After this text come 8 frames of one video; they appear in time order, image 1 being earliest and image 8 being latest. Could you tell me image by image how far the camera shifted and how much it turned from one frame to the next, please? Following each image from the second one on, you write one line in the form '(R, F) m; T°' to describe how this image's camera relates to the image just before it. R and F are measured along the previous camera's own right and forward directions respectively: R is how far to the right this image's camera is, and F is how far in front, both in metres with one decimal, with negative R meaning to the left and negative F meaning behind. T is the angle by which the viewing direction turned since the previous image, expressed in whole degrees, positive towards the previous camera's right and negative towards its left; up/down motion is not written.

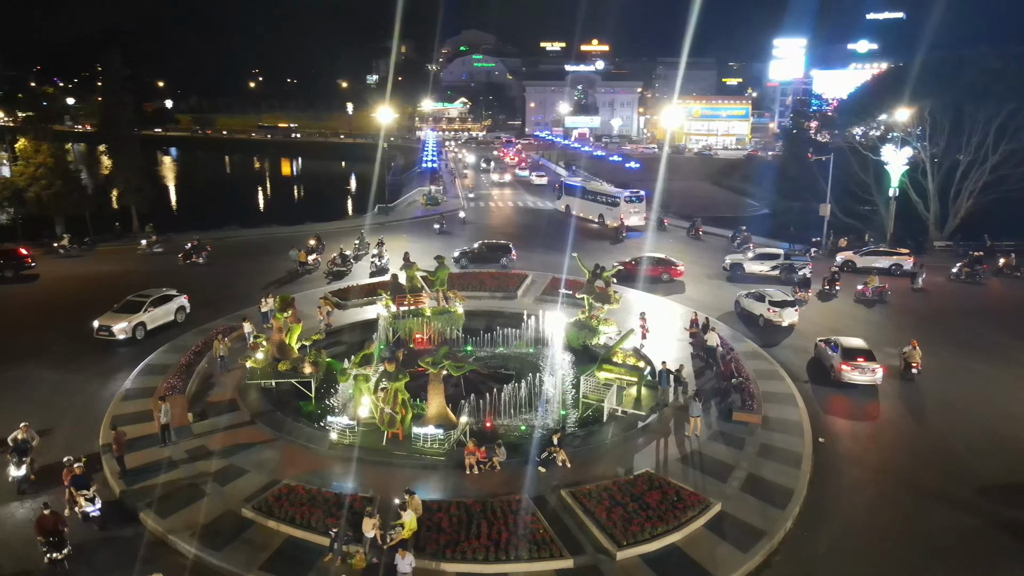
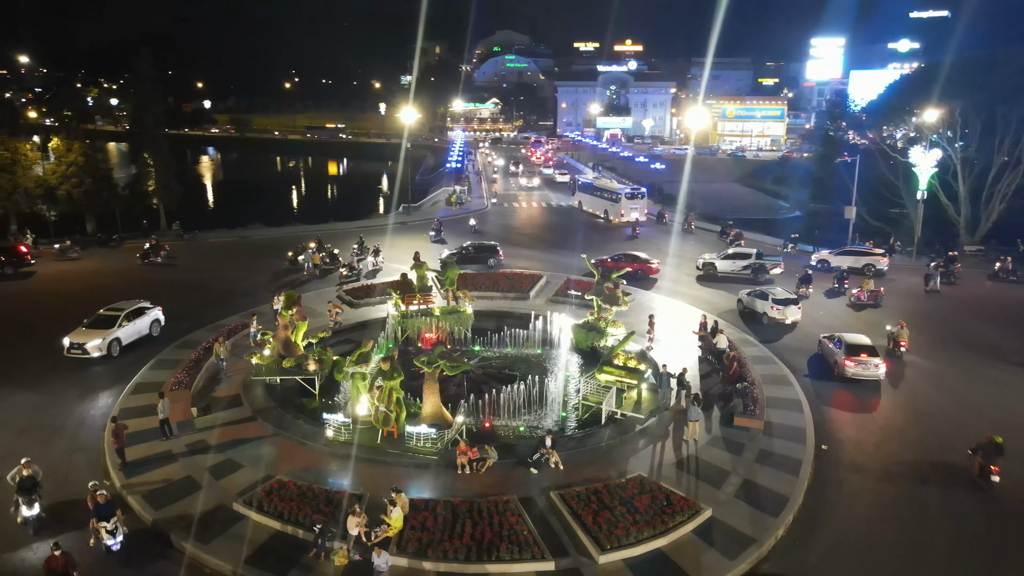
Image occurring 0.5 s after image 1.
(+0.7, 0.0) m; -3°
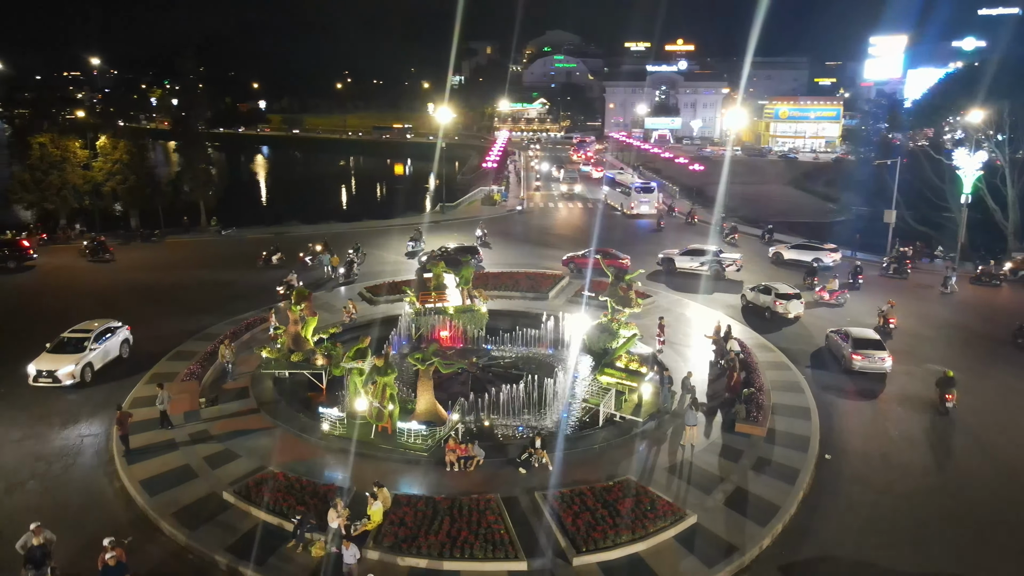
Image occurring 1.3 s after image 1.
(+1.0, 0.0) m; -4°
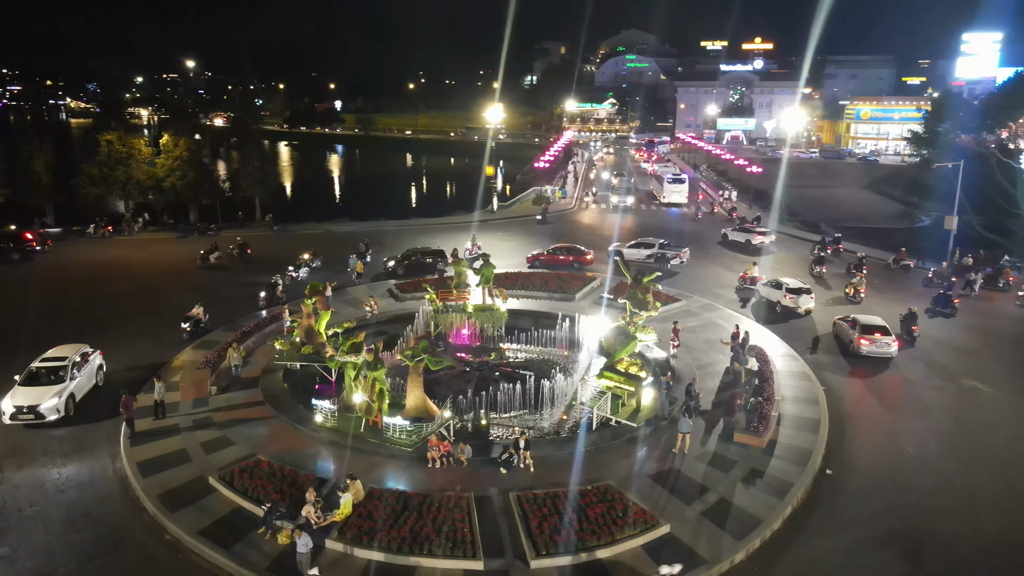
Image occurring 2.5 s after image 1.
(+1.6, +0.1) m; -6°
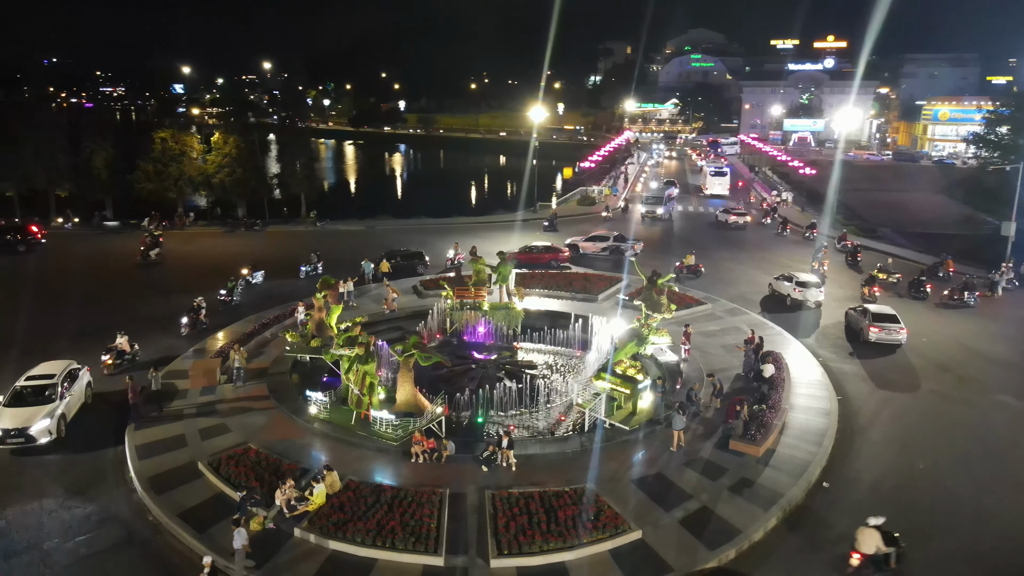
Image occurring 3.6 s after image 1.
(+1.4, +0.1) m; -5°
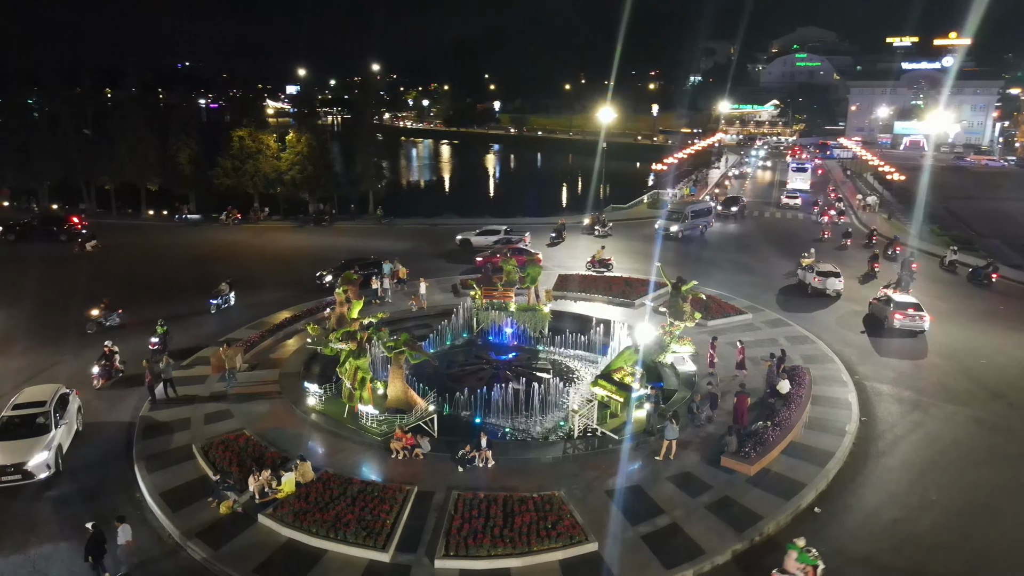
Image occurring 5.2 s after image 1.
(+2.0, +0.2) m; -7°
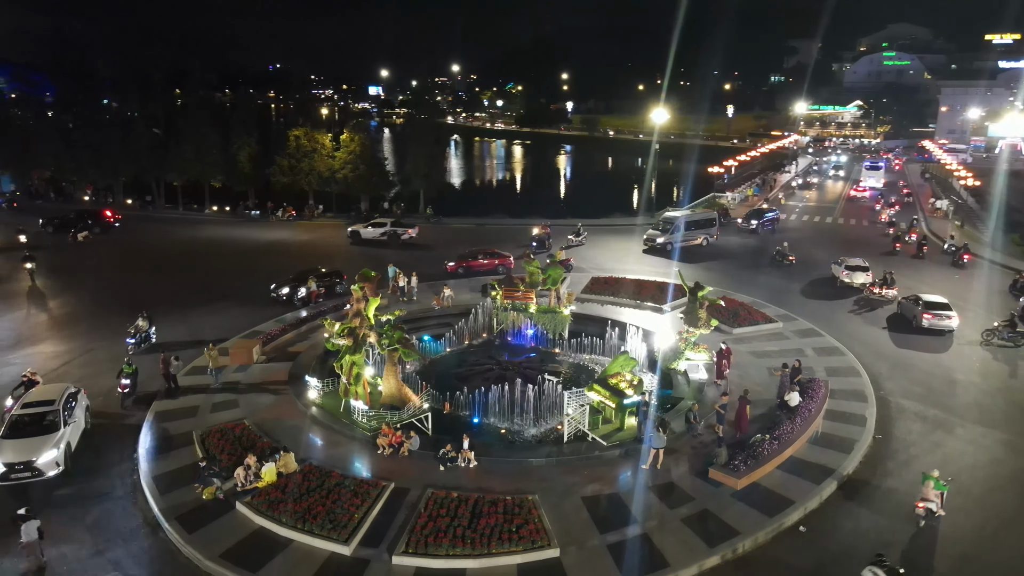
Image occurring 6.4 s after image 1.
(+1.6, +0.1) m; -6°
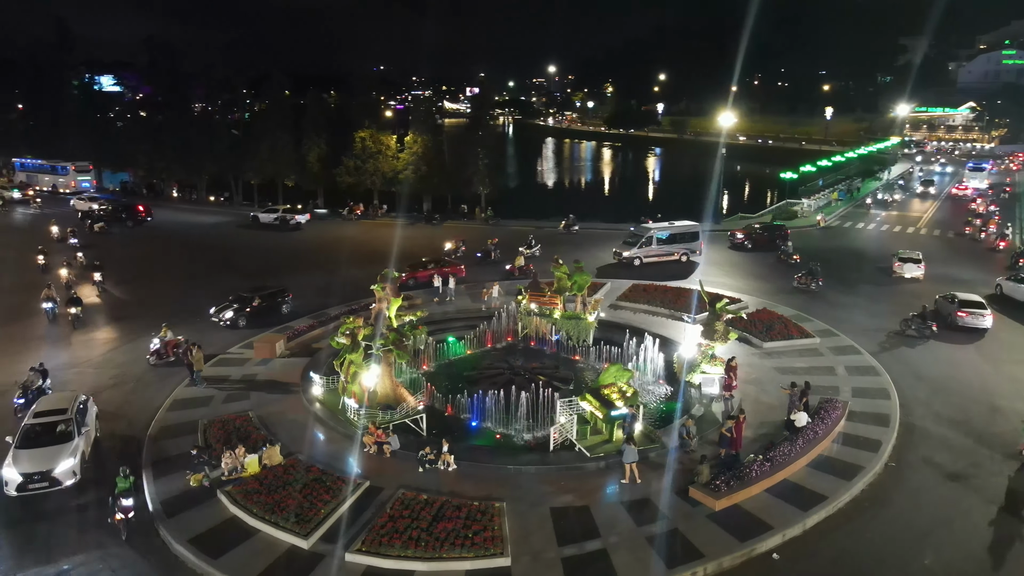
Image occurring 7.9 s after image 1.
(+1.9, +0.1) m; -7°
